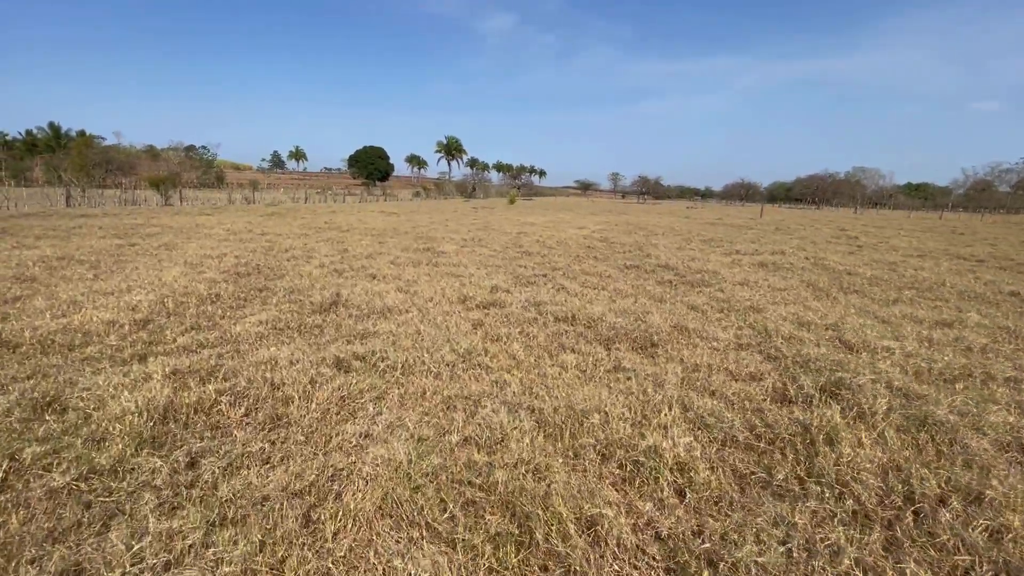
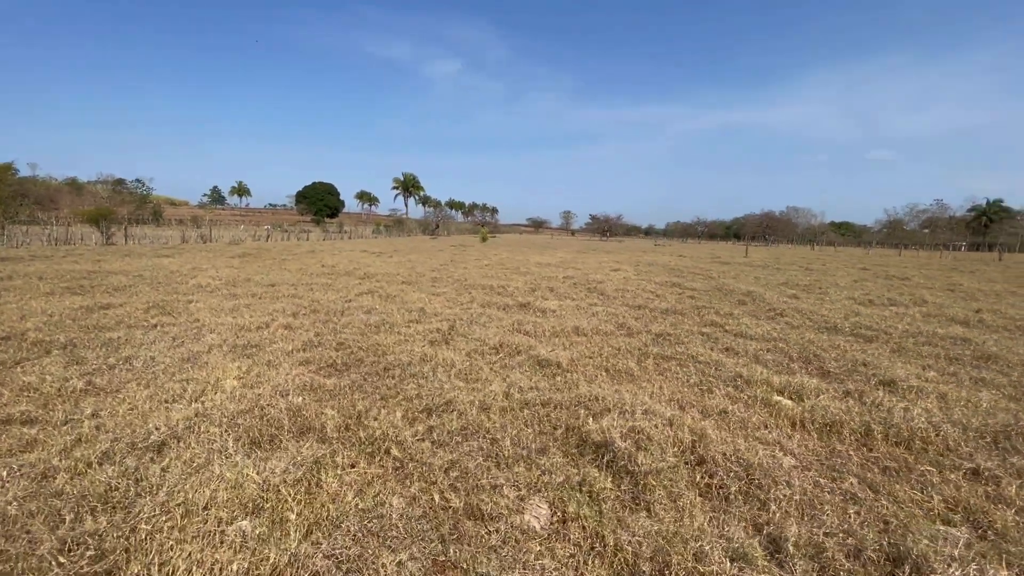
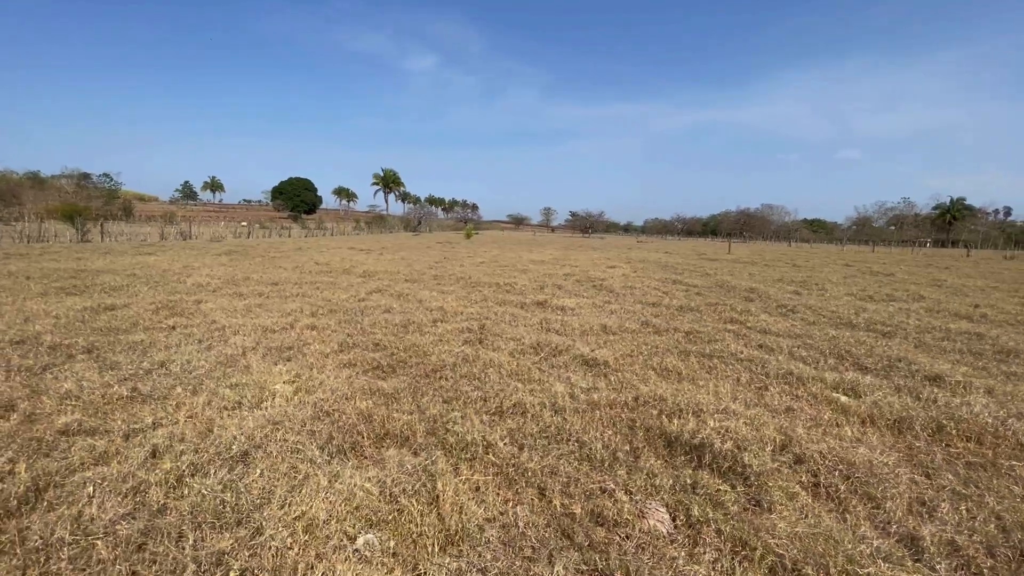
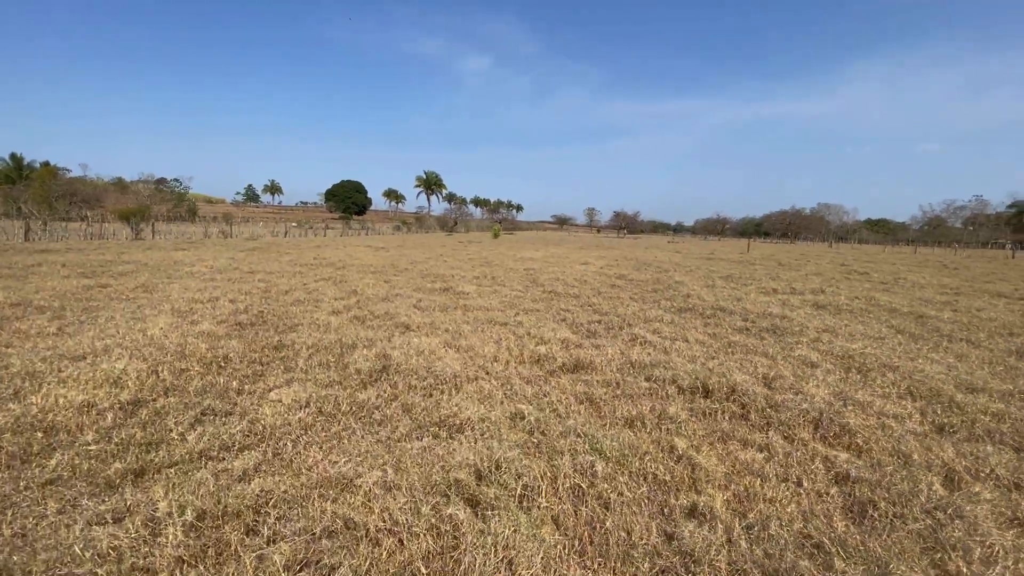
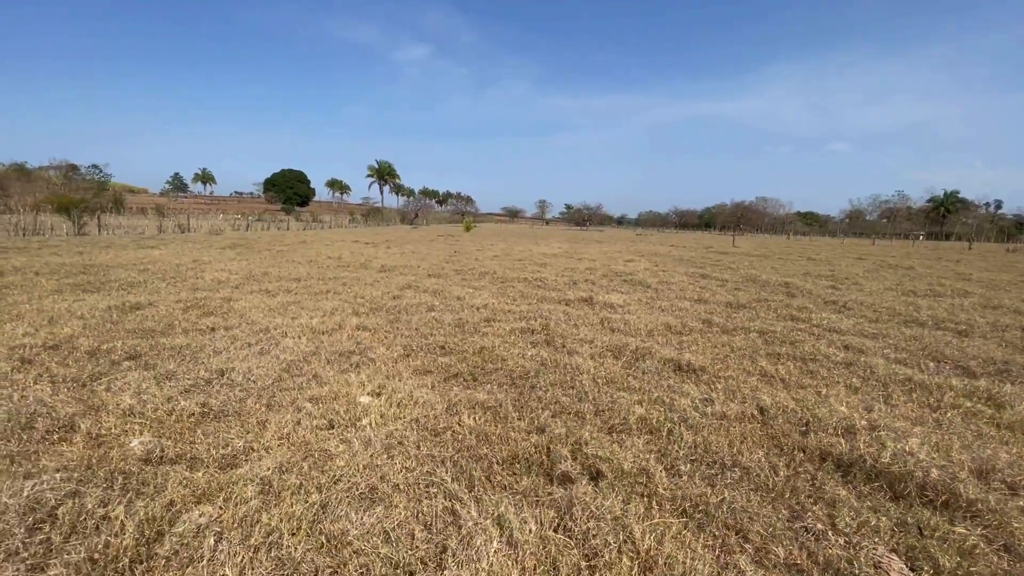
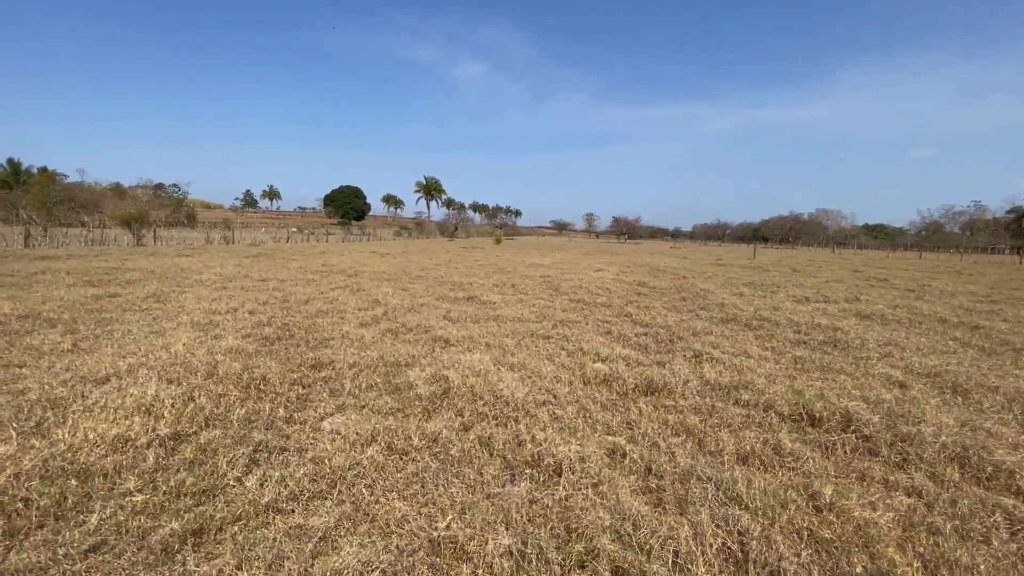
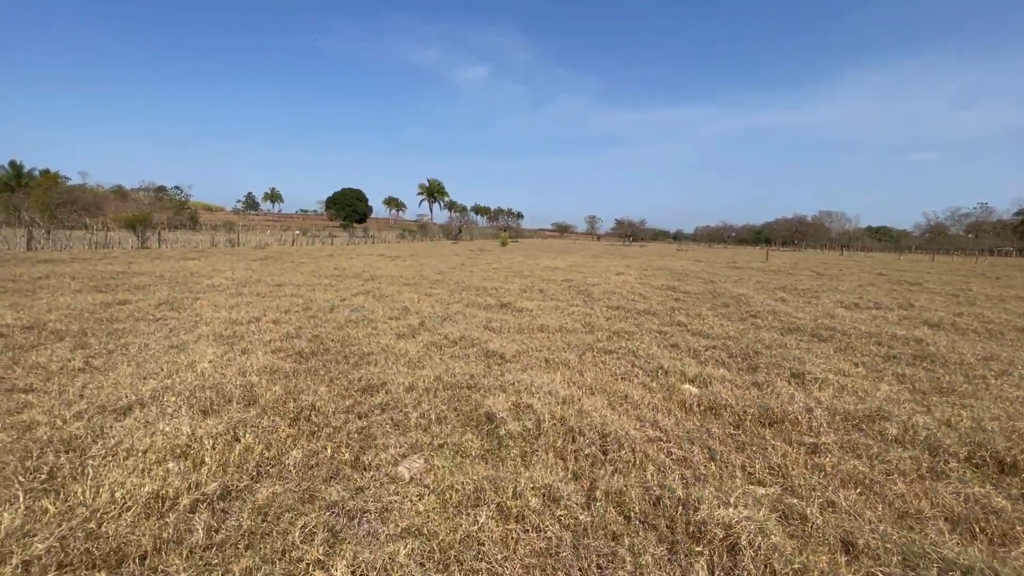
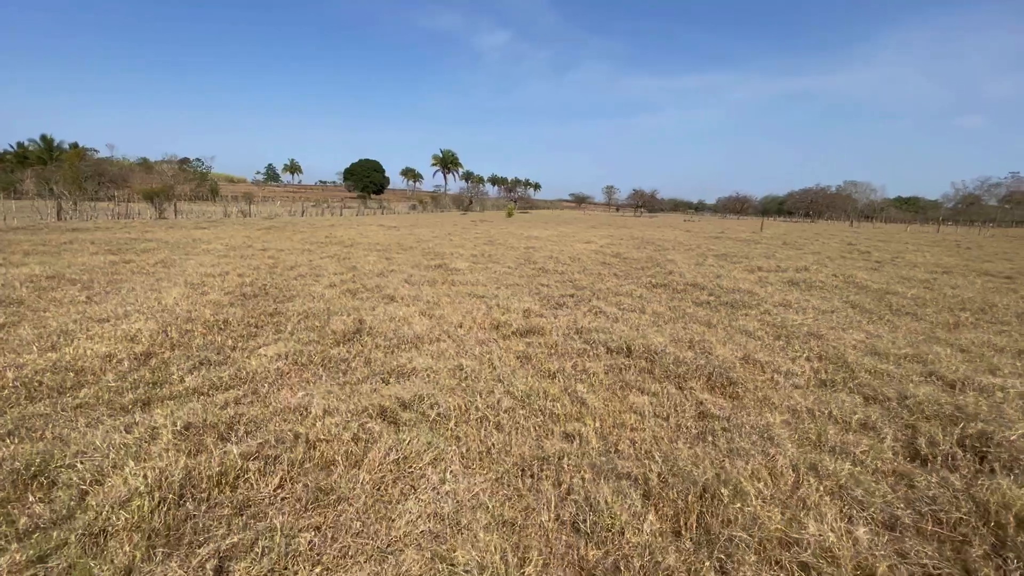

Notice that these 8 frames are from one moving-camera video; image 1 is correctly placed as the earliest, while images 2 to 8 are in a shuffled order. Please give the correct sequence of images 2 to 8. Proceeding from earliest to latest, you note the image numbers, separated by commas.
8, 4, 6, 7, 2, 3, 5
